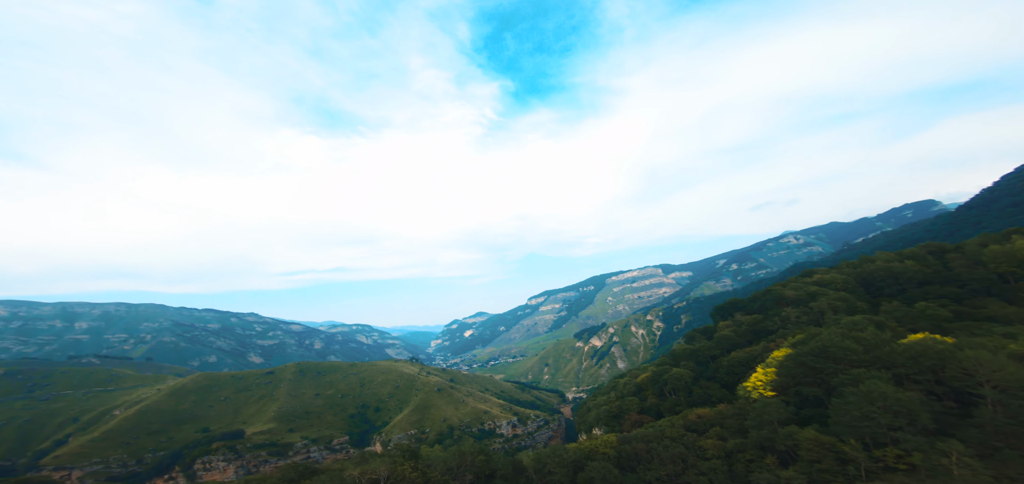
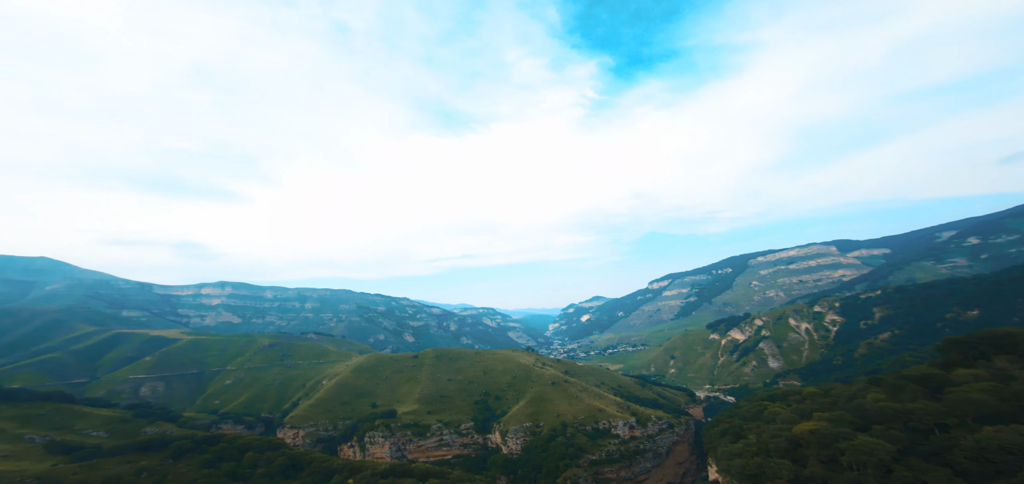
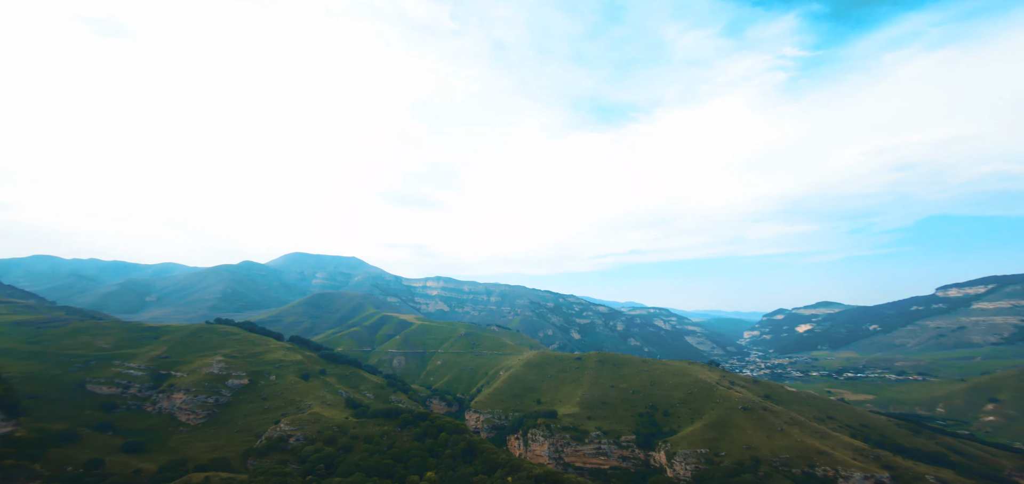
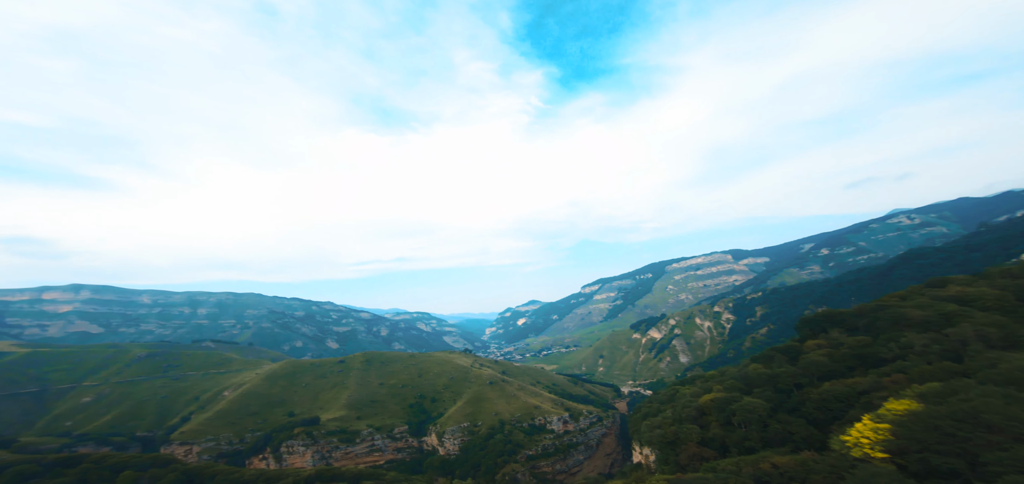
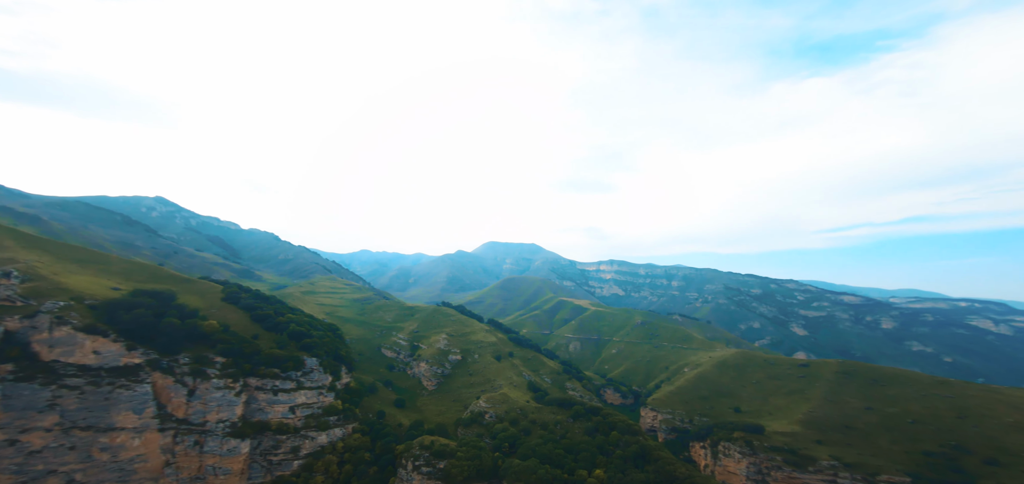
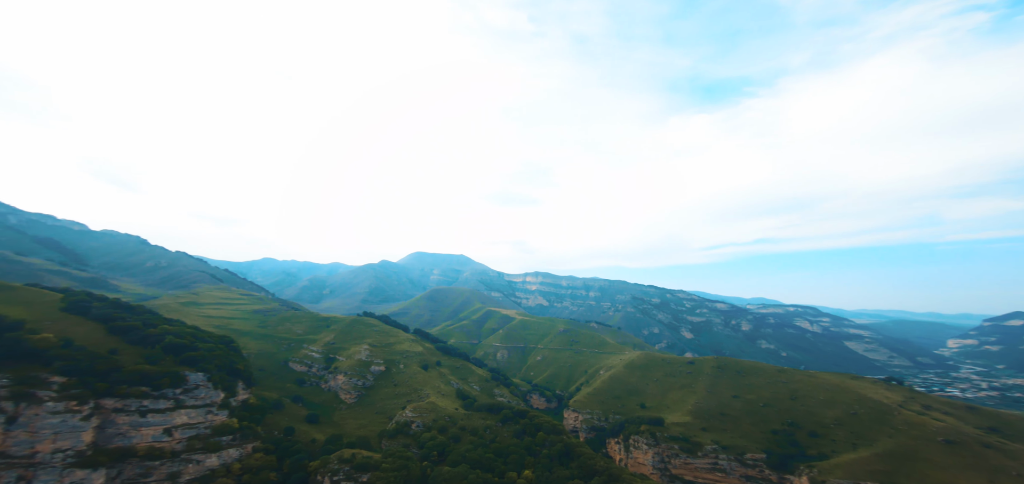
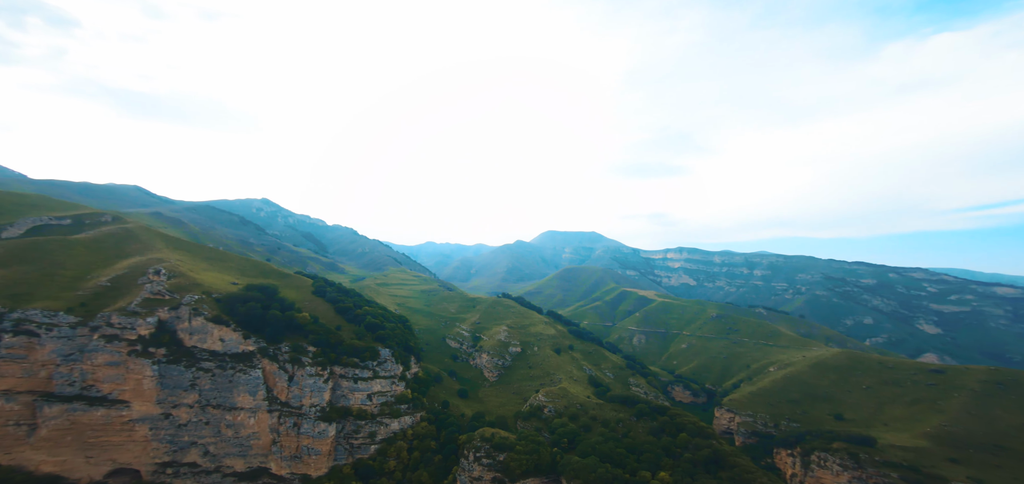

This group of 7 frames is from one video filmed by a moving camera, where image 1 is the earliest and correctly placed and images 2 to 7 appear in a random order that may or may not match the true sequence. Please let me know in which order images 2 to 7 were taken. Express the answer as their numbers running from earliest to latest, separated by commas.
4, 2, 3, 6, 5, 7
